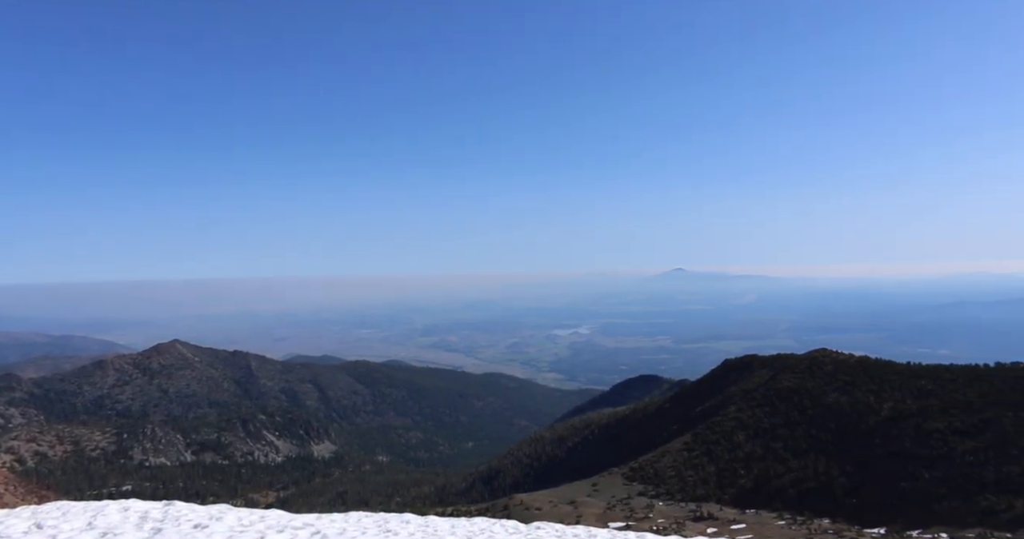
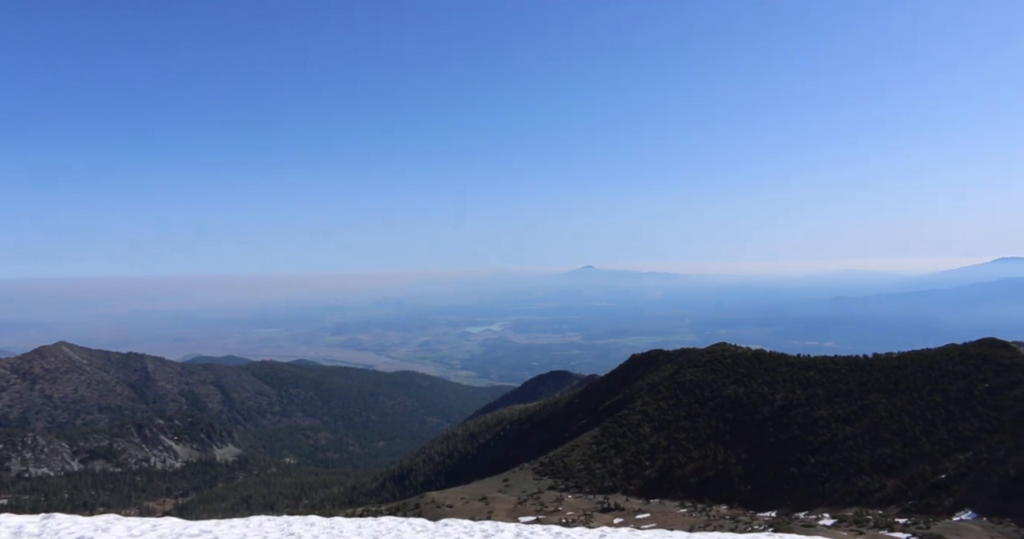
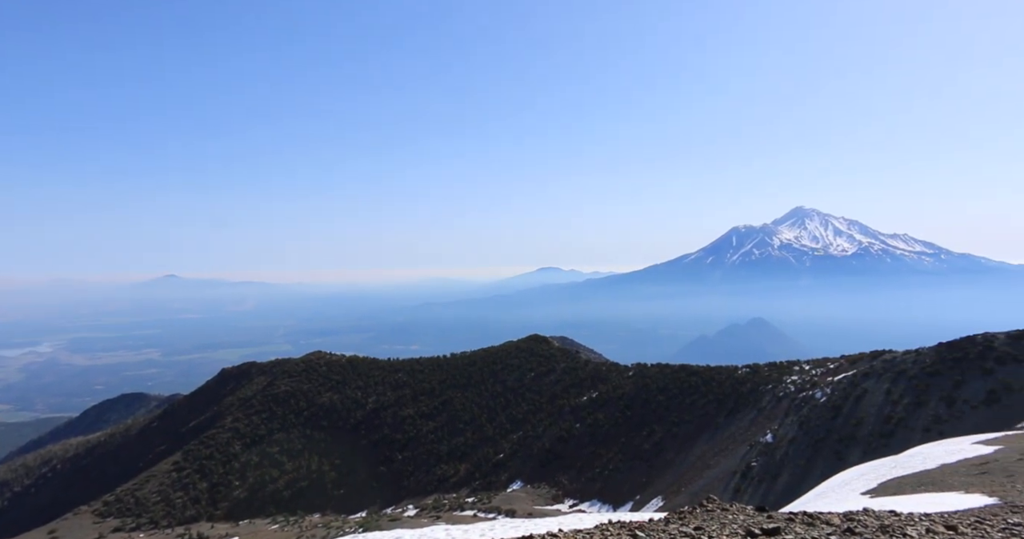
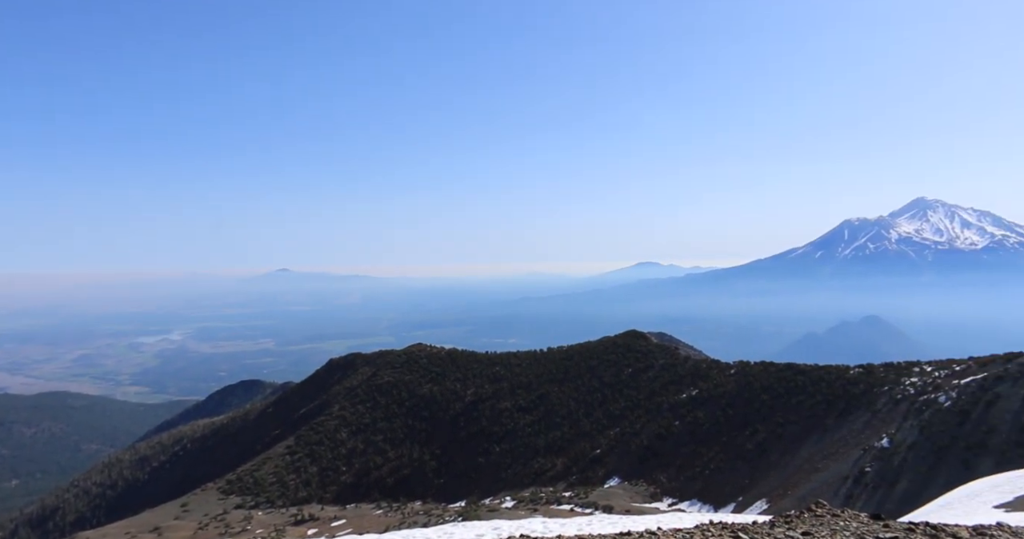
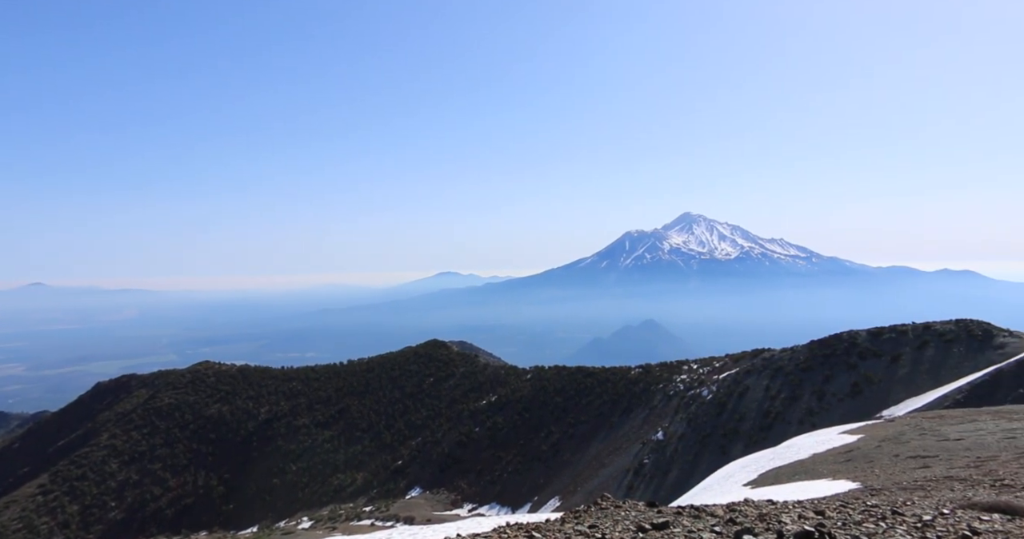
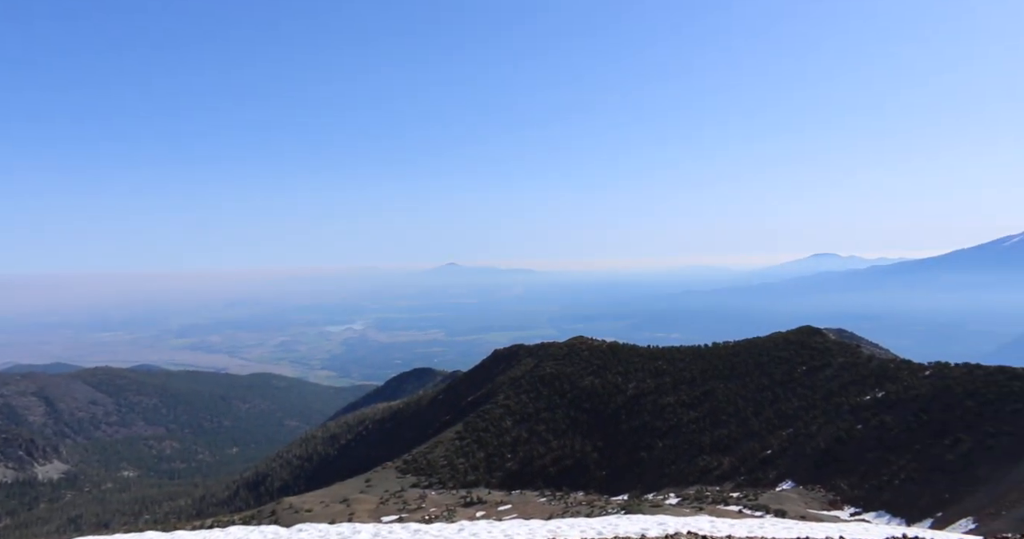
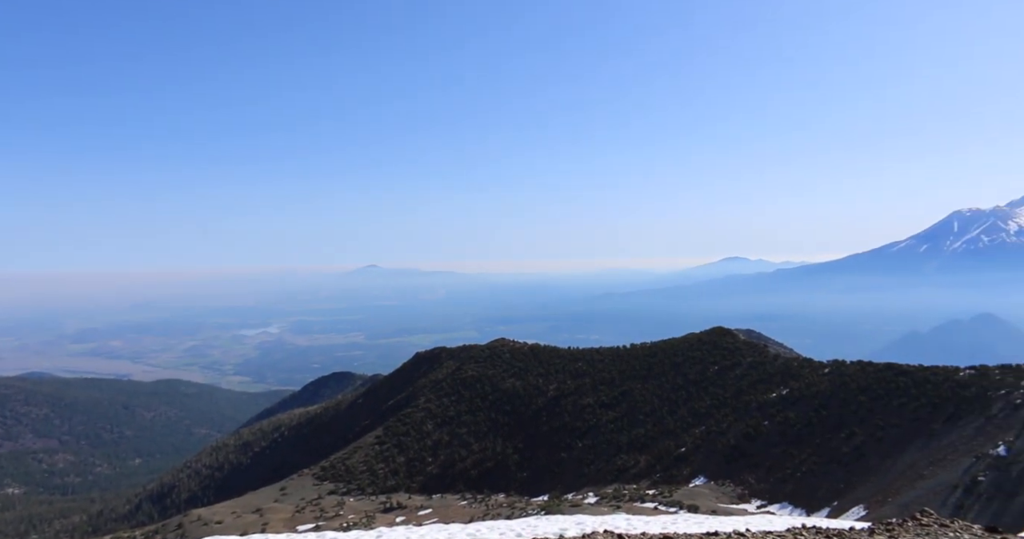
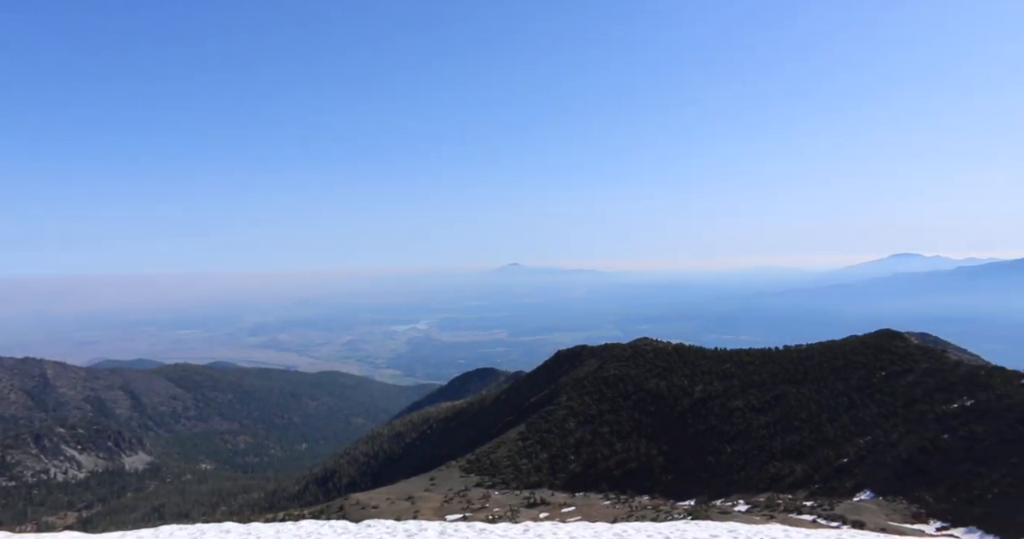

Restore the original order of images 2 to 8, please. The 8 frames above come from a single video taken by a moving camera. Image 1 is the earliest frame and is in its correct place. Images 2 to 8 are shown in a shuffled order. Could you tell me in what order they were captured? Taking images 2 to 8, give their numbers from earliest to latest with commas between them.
2, 8, 6, 7, 4, 3, 5
